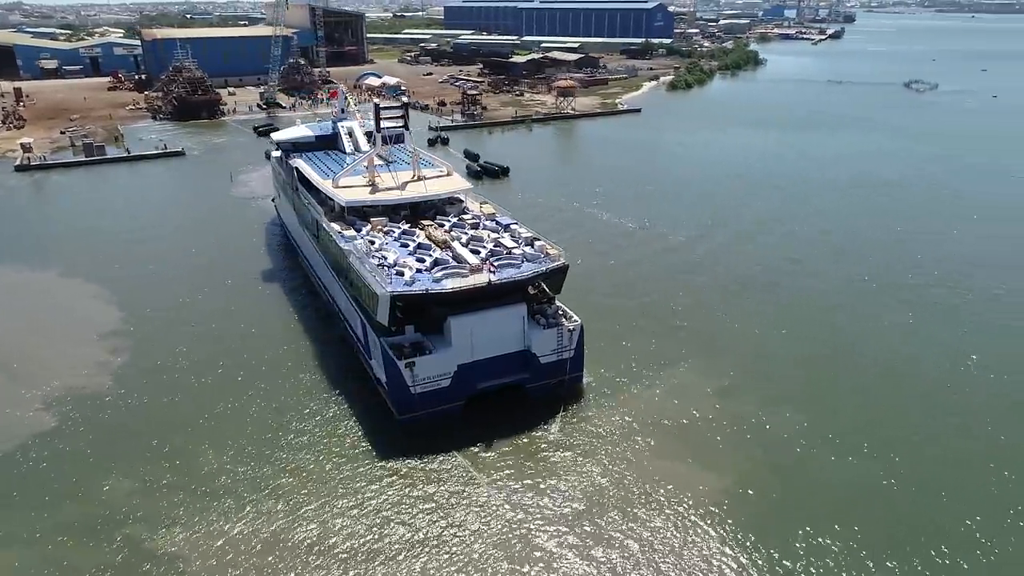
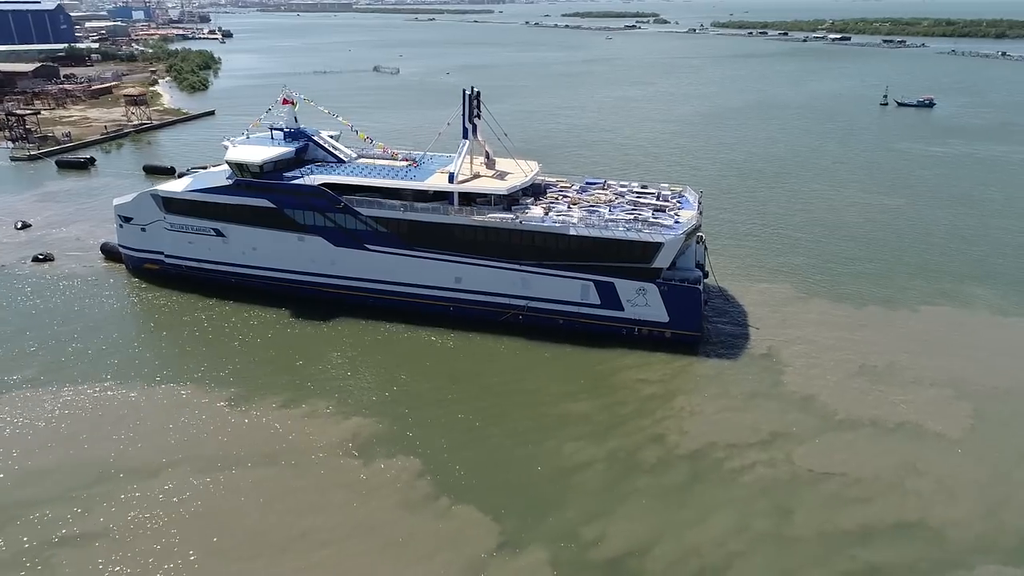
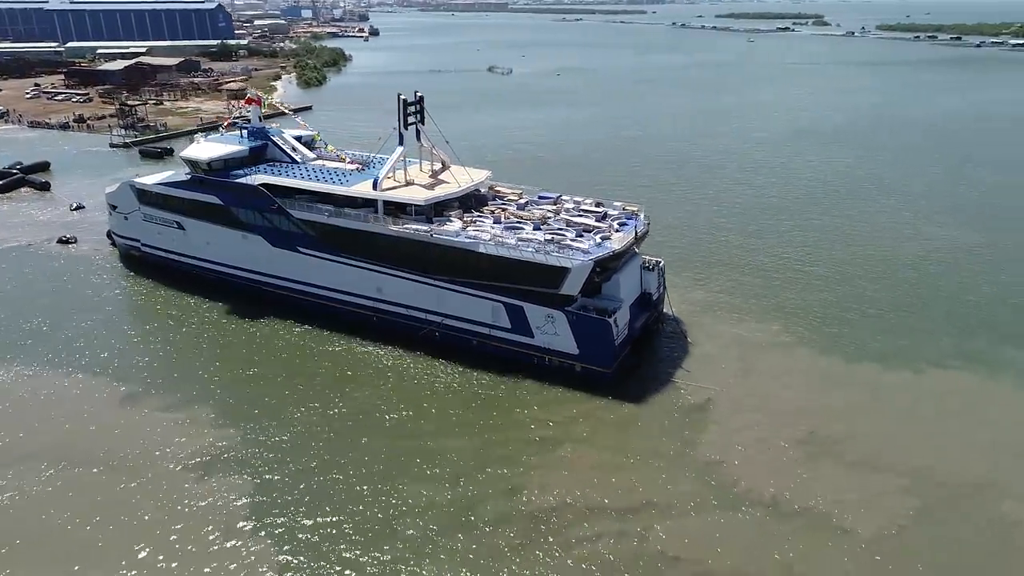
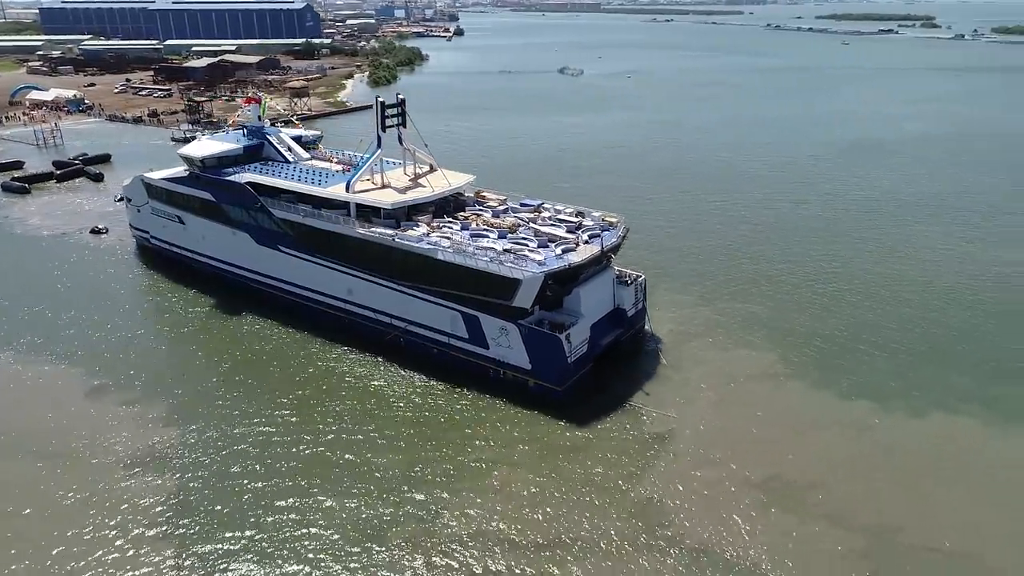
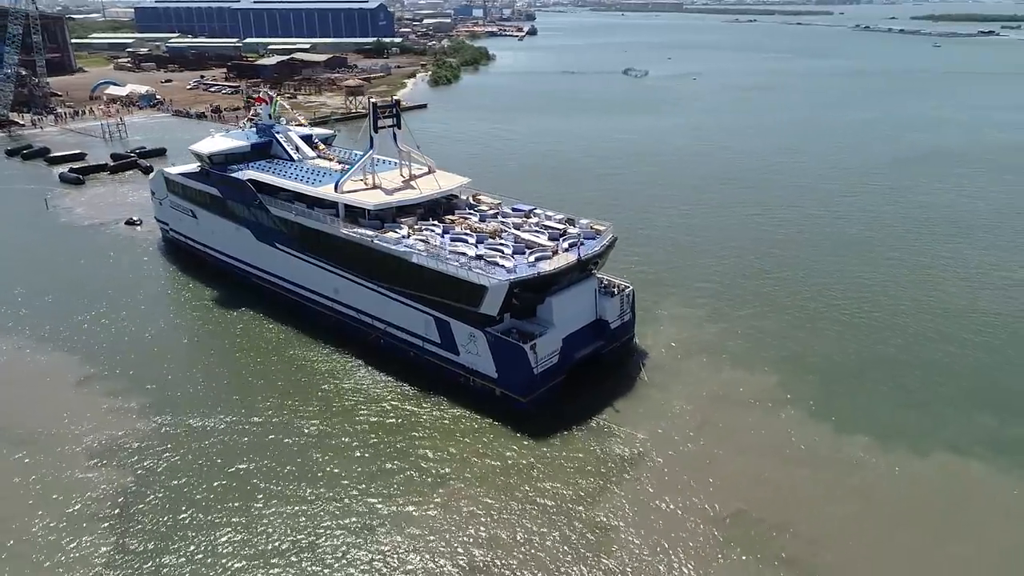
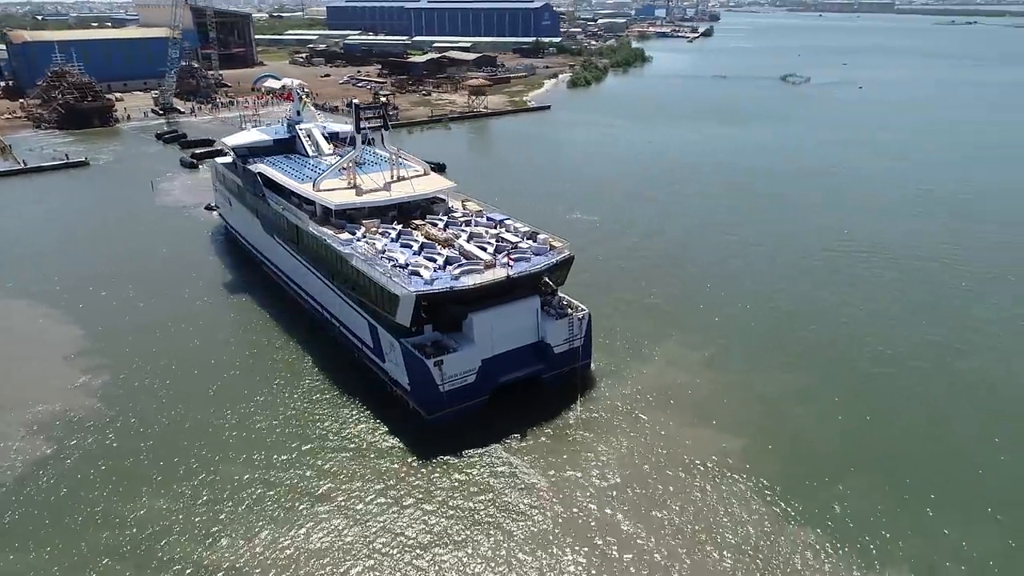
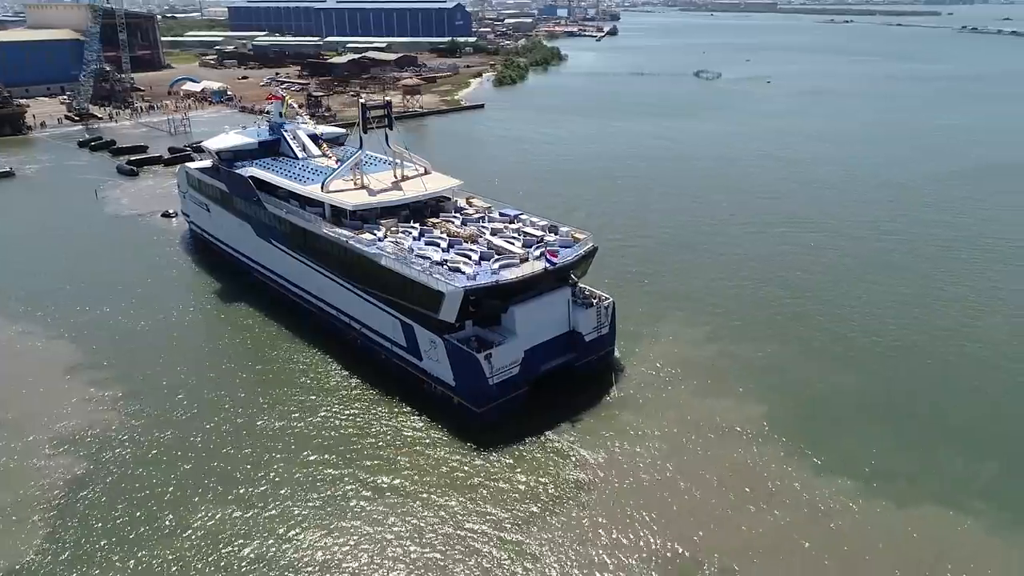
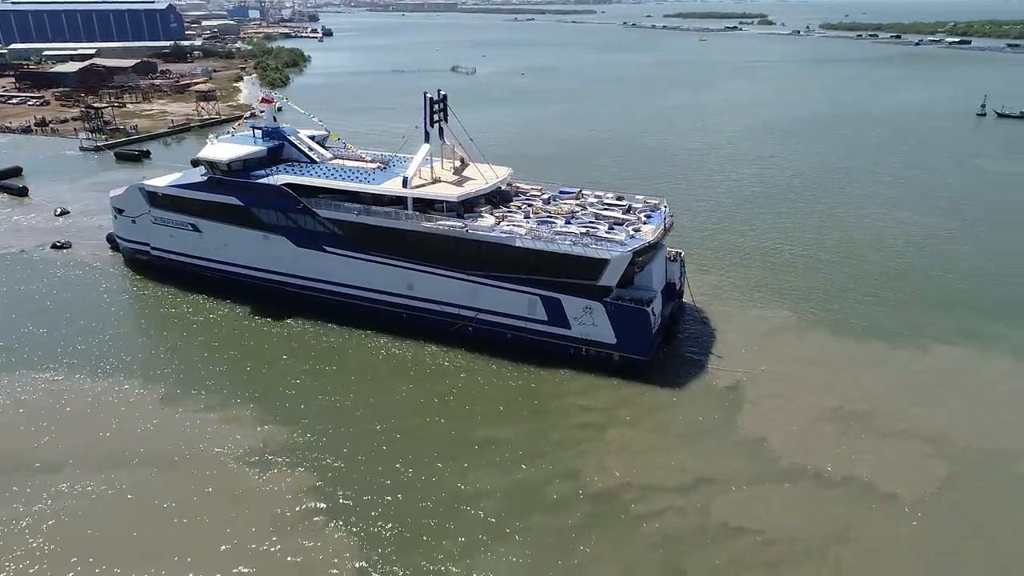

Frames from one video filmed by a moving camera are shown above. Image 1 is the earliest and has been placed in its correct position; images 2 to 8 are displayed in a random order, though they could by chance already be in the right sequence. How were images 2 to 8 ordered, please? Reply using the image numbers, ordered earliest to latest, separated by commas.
6, 7, 5, 4, 3, 8, 2
